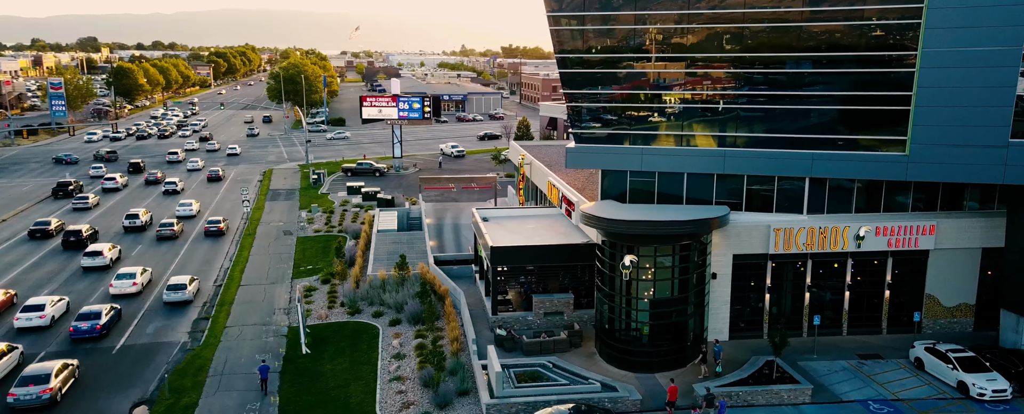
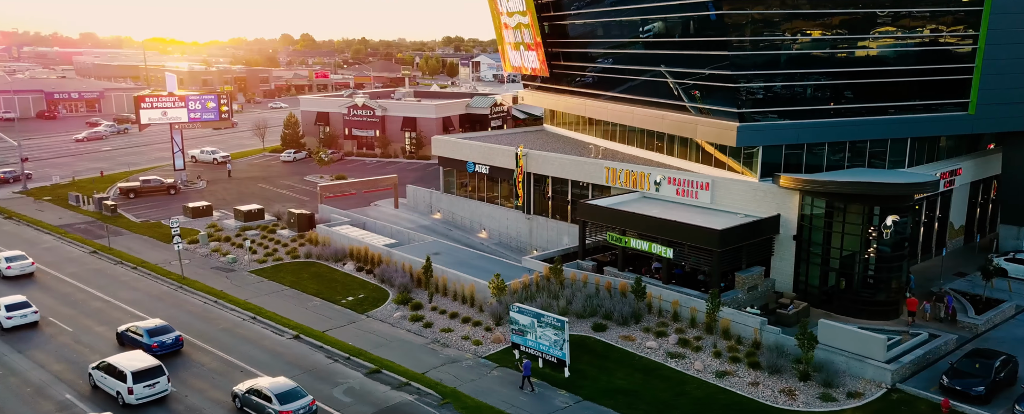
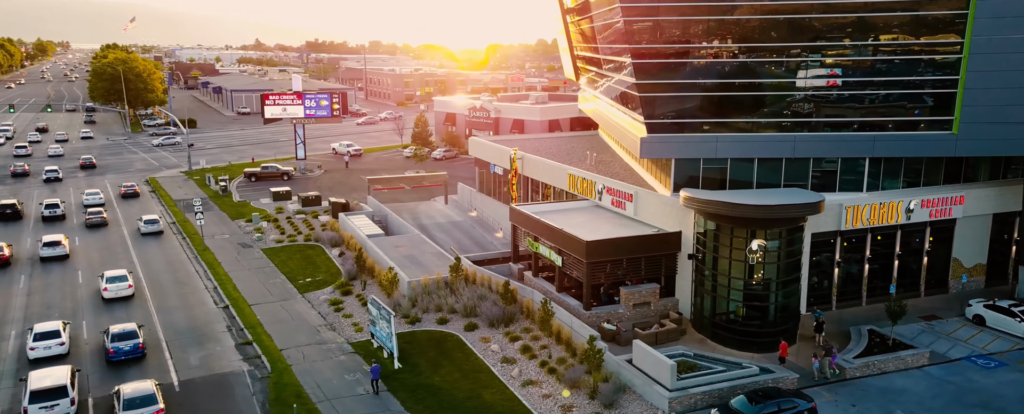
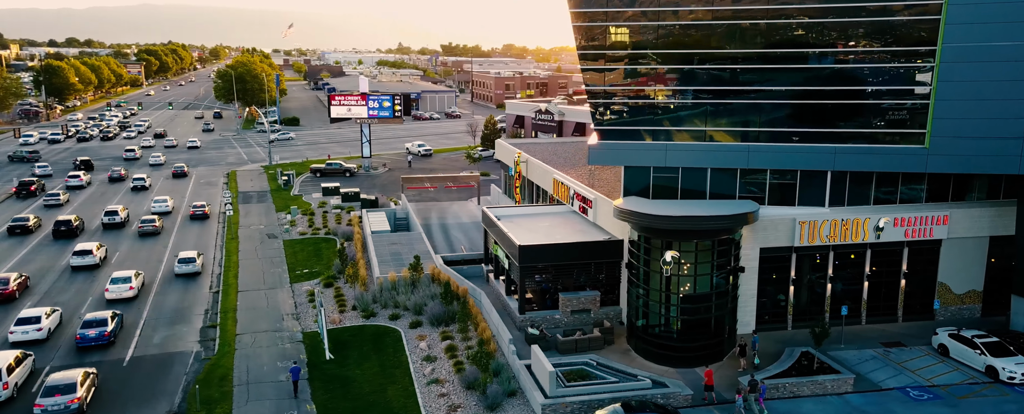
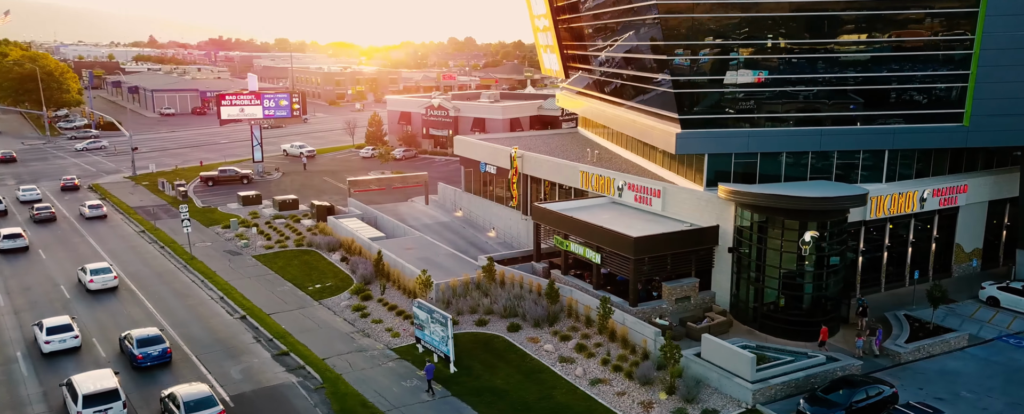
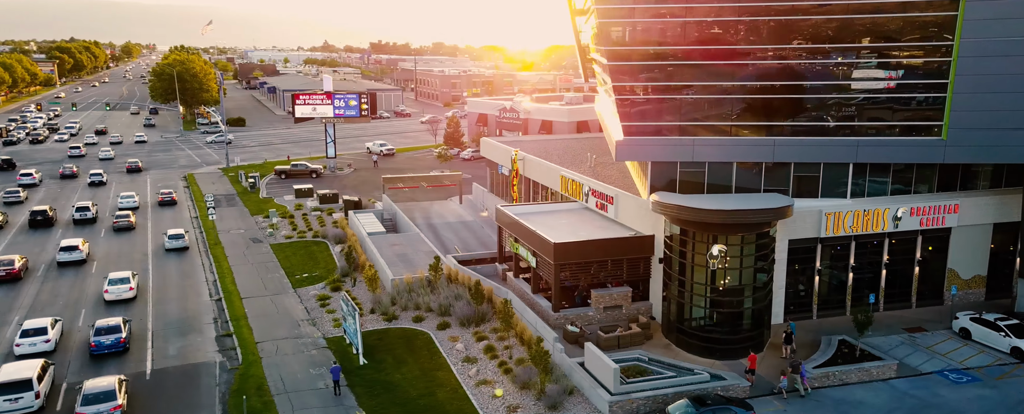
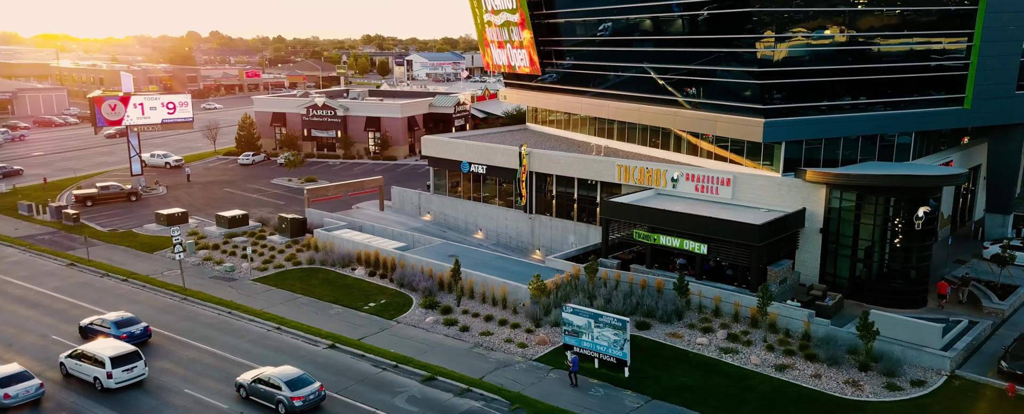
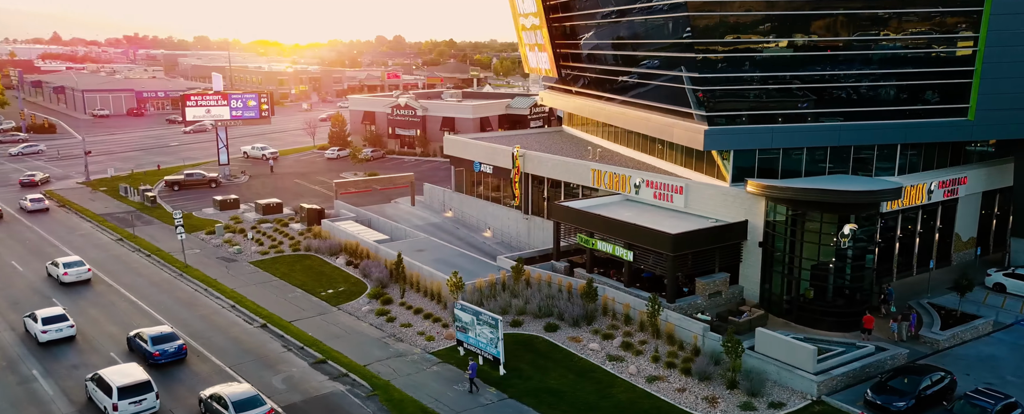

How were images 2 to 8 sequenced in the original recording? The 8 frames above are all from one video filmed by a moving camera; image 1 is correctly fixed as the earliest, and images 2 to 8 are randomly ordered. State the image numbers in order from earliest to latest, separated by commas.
4, 6, 3, 5, 8, 2, 7
